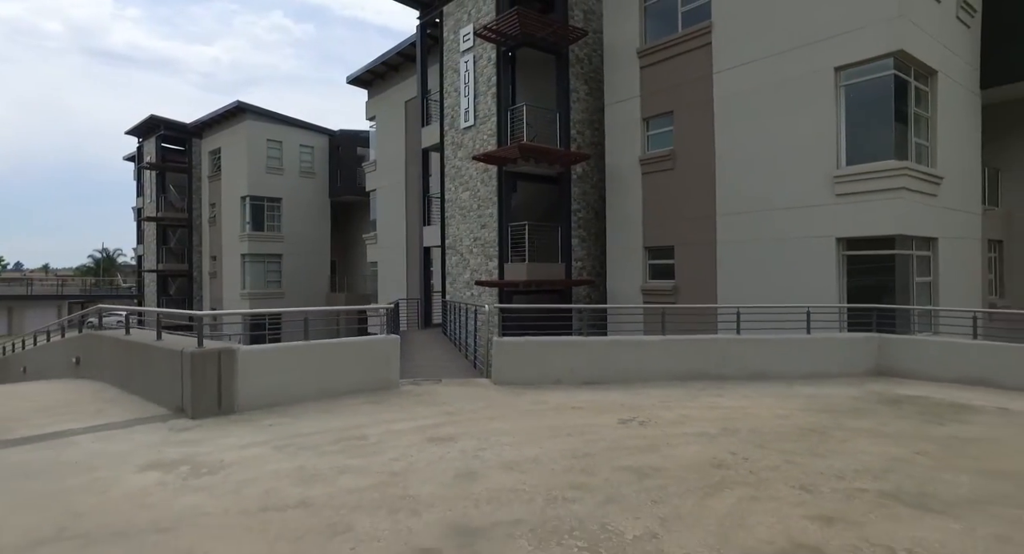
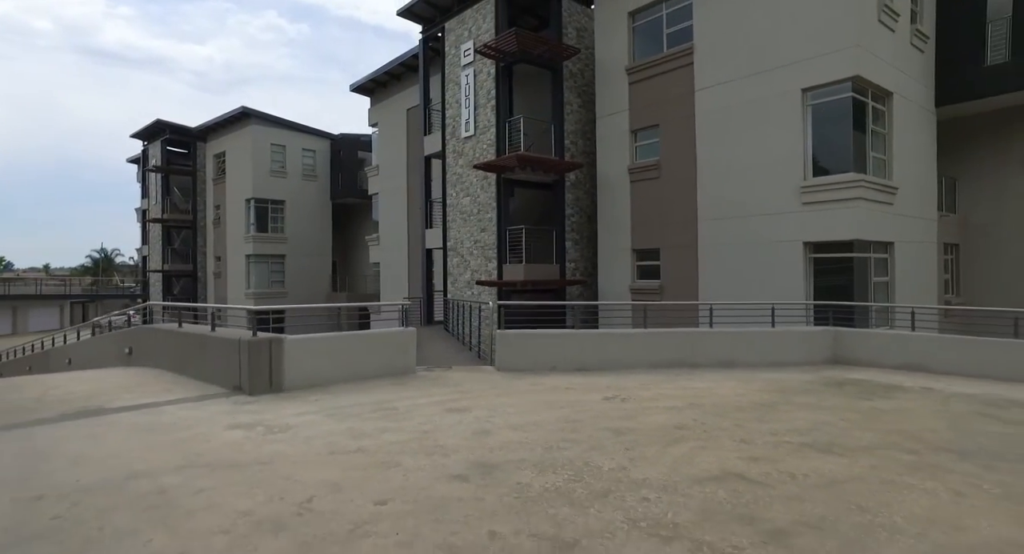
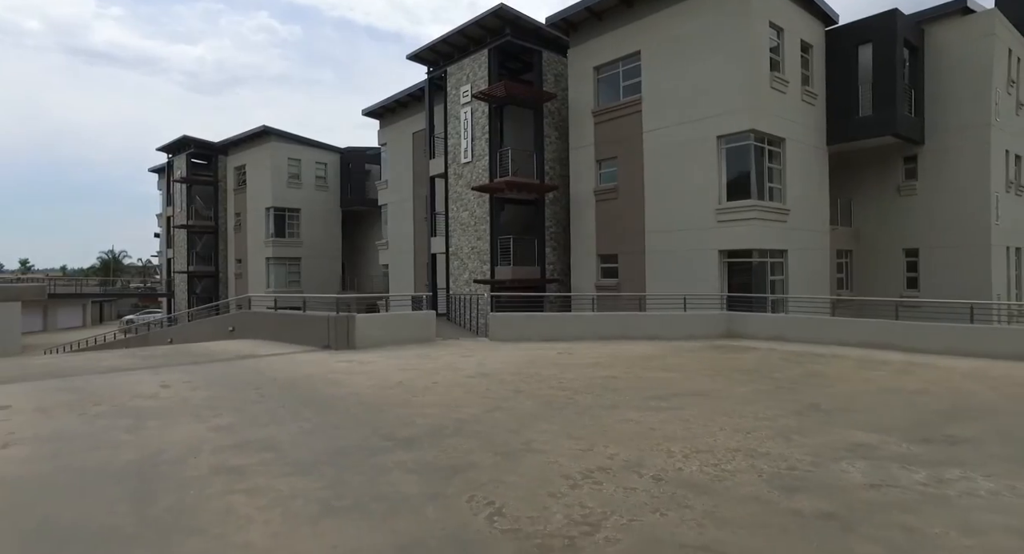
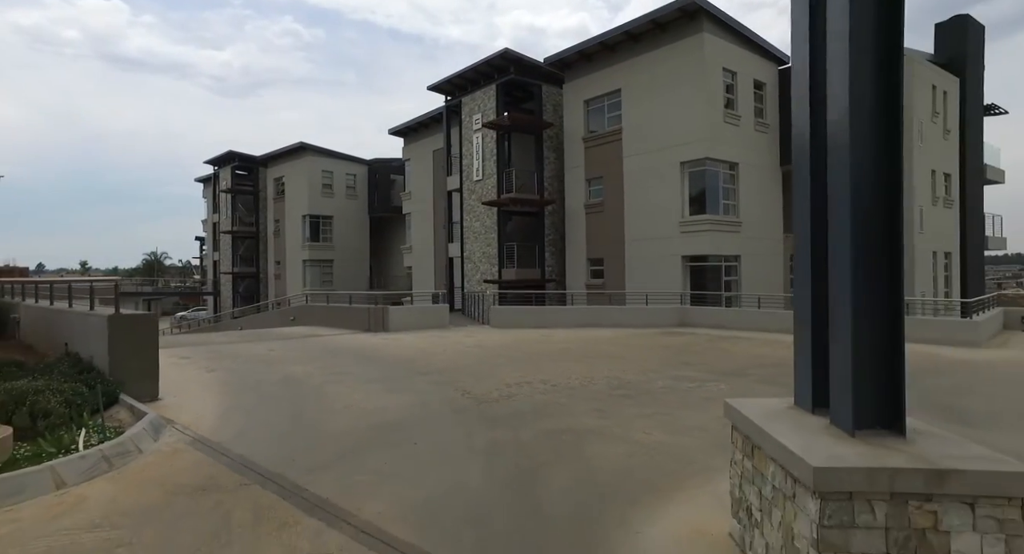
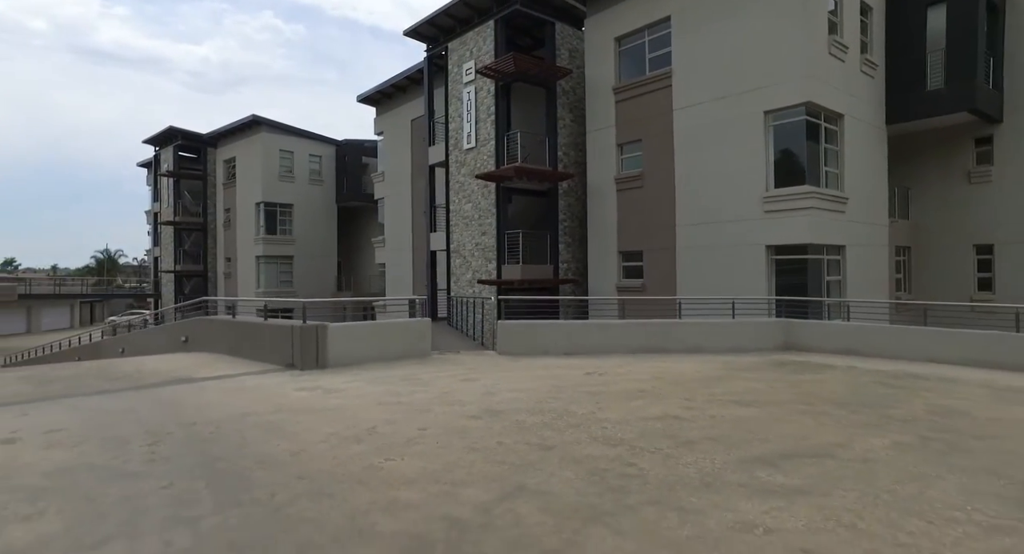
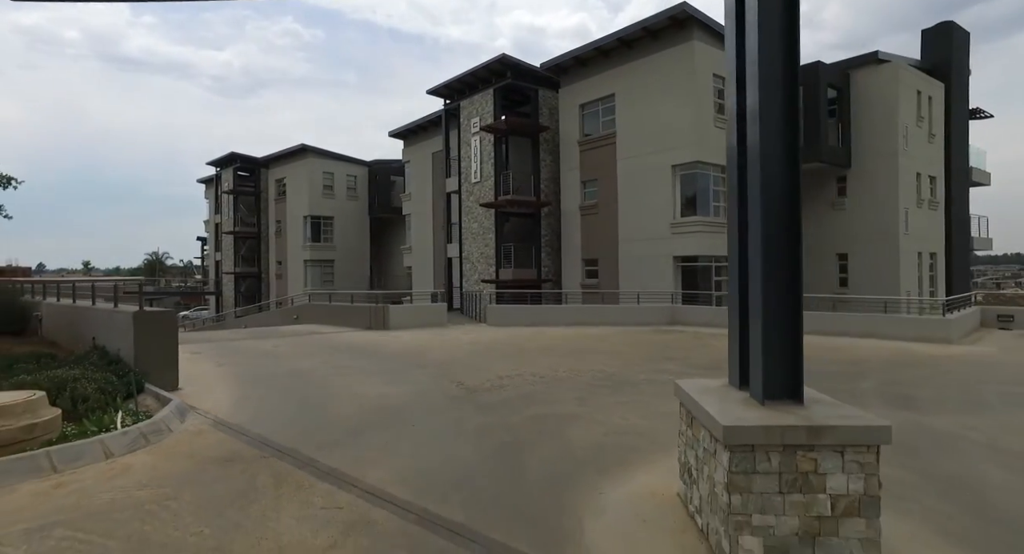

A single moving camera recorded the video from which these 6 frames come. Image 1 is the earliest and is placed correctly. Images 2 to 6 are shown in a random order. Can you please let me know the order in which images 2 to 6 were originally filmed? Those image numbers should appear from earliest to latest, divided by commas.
2, 5, 3, 4, 6
